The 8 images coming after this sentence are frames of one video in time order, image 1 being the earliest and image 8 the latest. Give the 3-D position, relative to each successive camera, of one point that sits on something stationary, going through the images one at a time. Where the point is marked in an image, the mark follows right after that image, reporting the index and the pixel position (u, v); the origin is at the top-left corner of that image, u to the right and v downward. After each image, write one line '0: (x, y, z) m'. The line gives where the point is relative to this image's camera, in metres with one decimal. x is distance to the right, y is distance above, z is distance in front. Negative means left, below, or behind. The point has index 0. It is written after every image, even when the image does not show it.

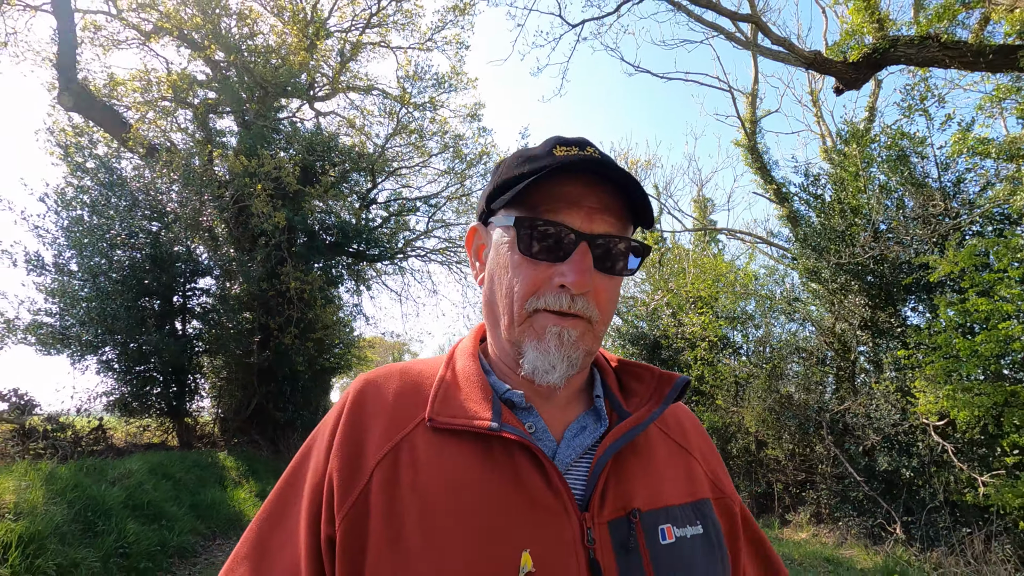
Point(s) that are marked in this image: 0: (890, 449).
0: (+4.0, -1.7, +5.8) m
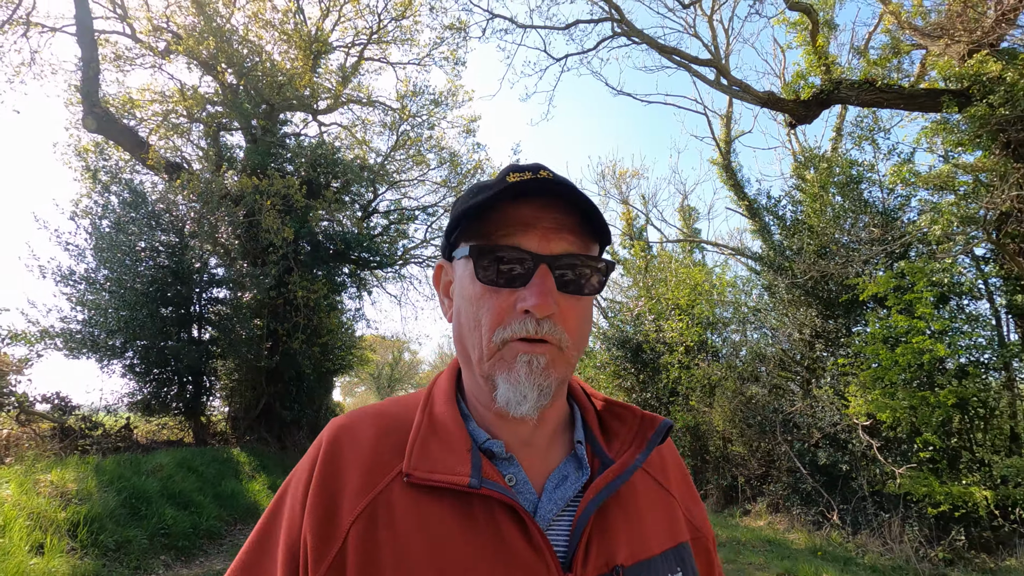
0: (+3.9, -1.9, +6.5) m
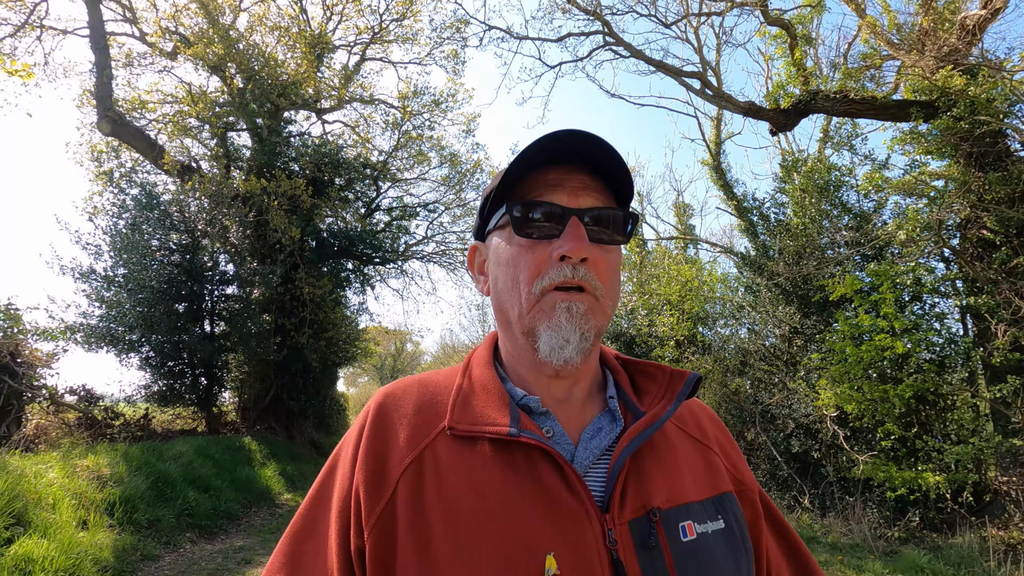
0: (+3.8, -1.9, +7.0) m
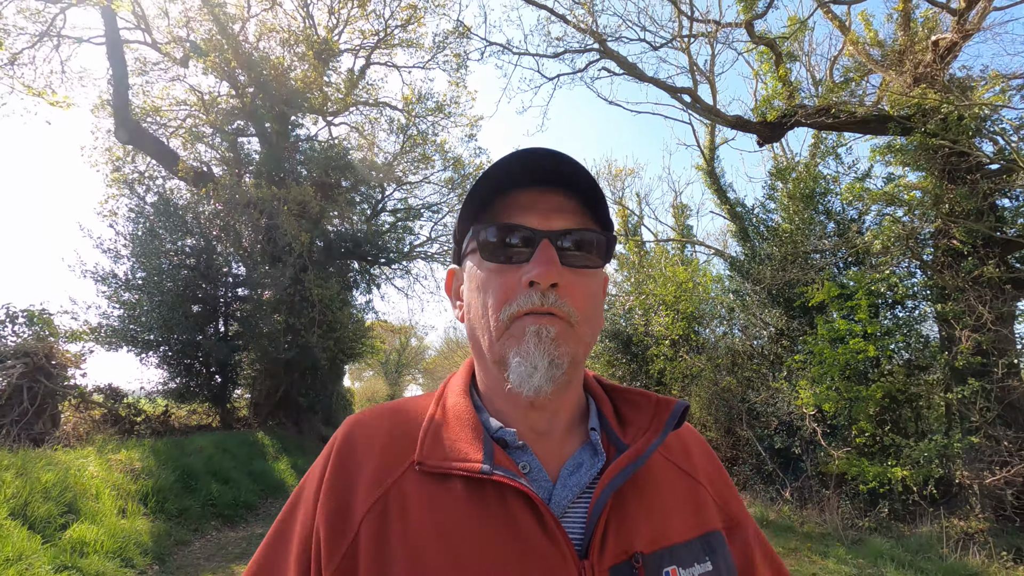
0: (+3.8, -2.0, +7.4) m
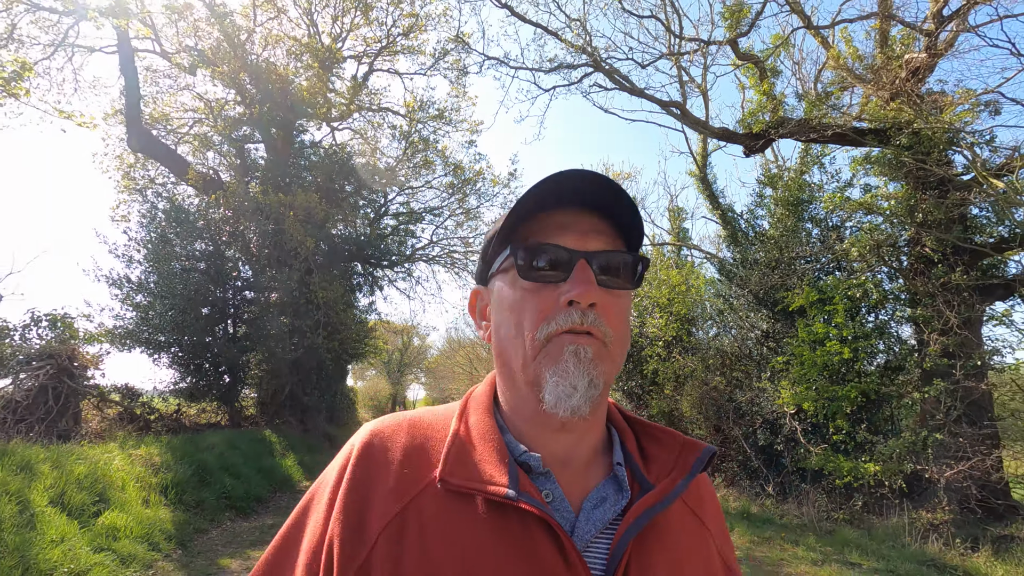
0: (+3.7, -2.0, +7.8) m
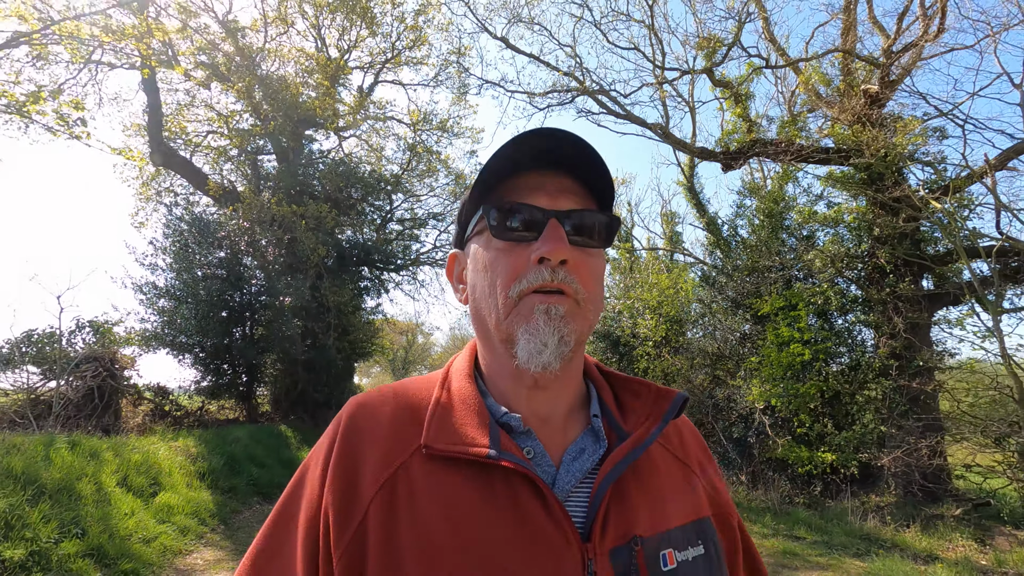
0: (+3.7, -2.1, +8.6) m
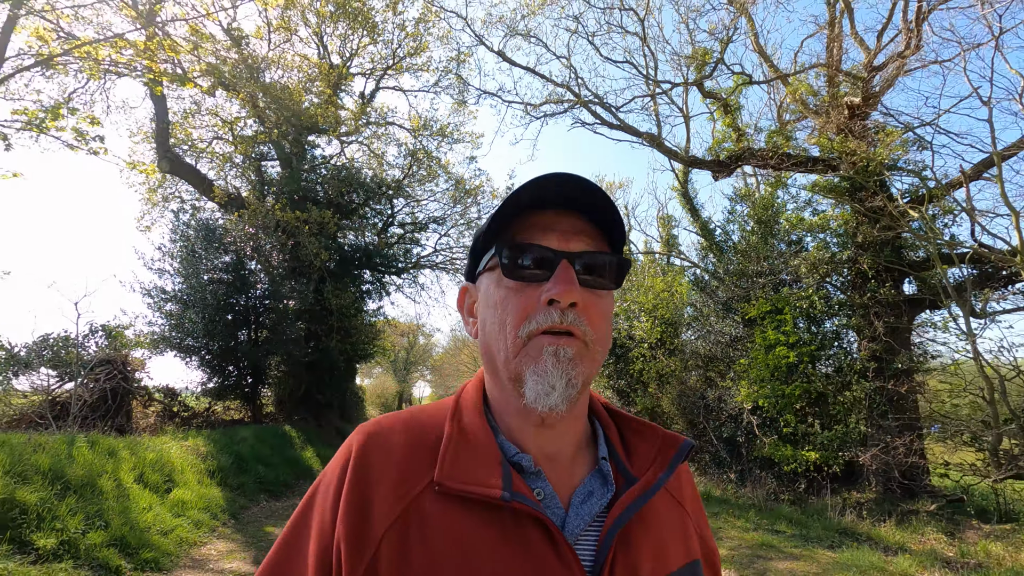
0: (+3.6, -2.2, +8.9) m
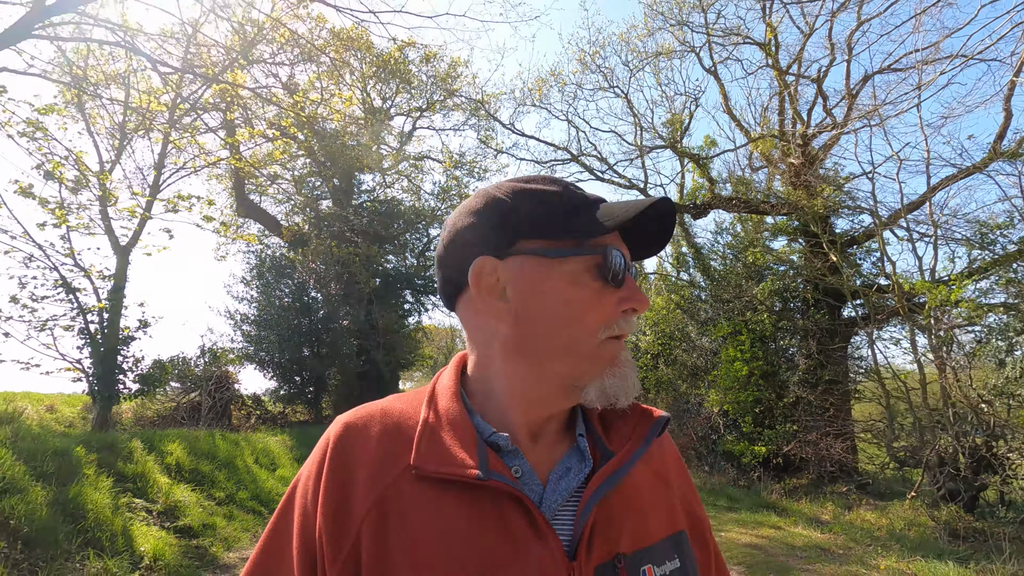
0: (+3.9, -2.7, +10.7) m
